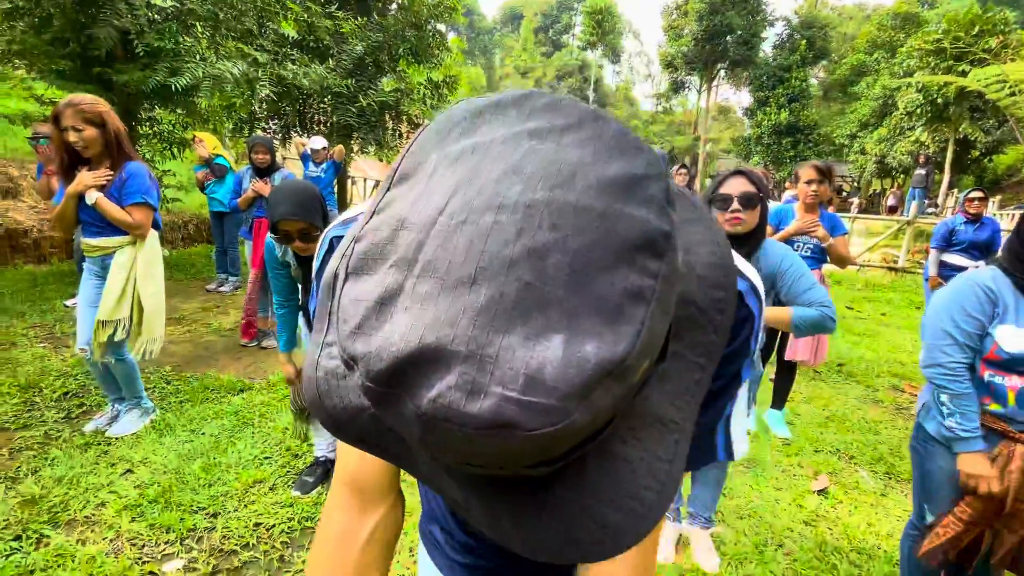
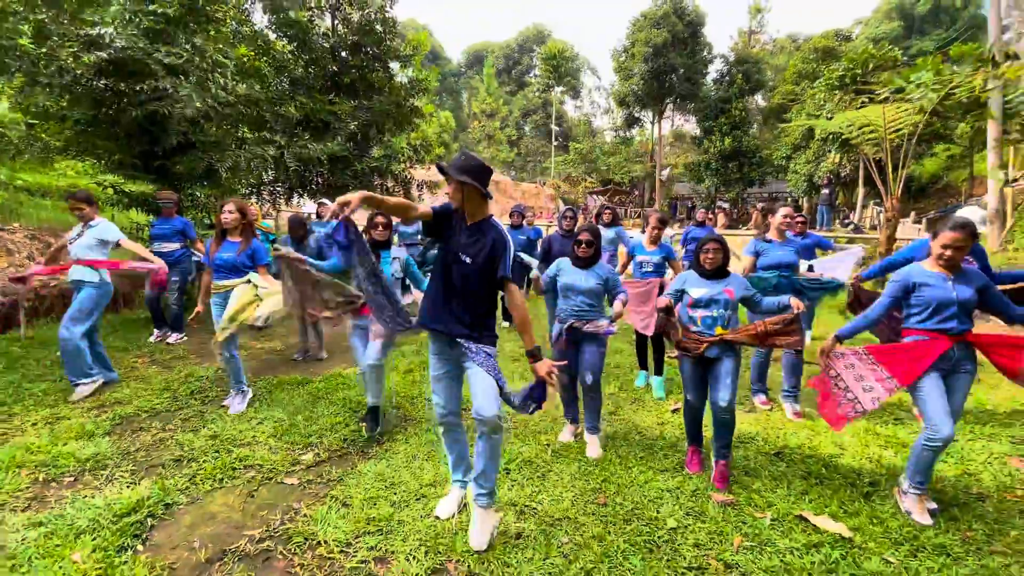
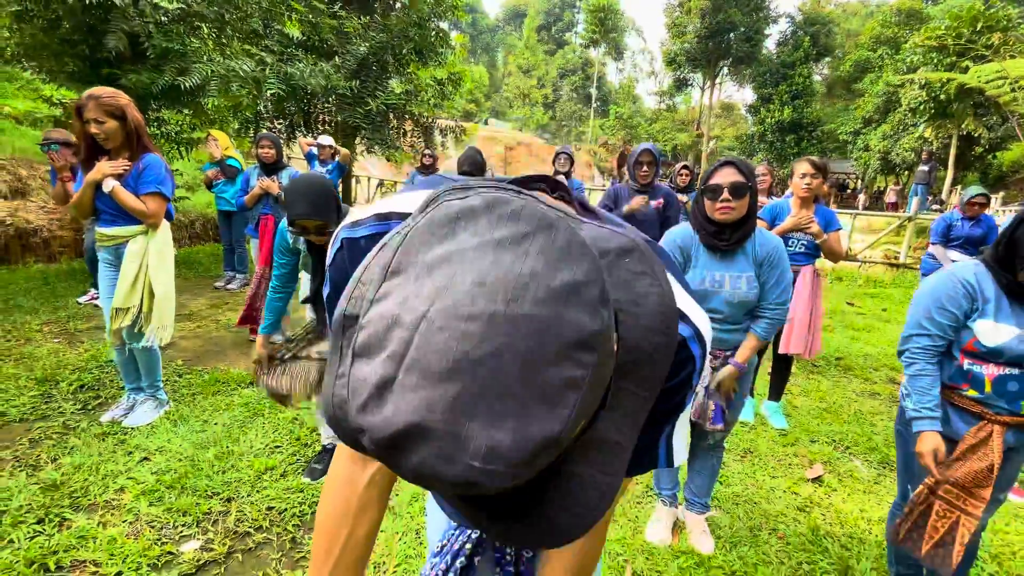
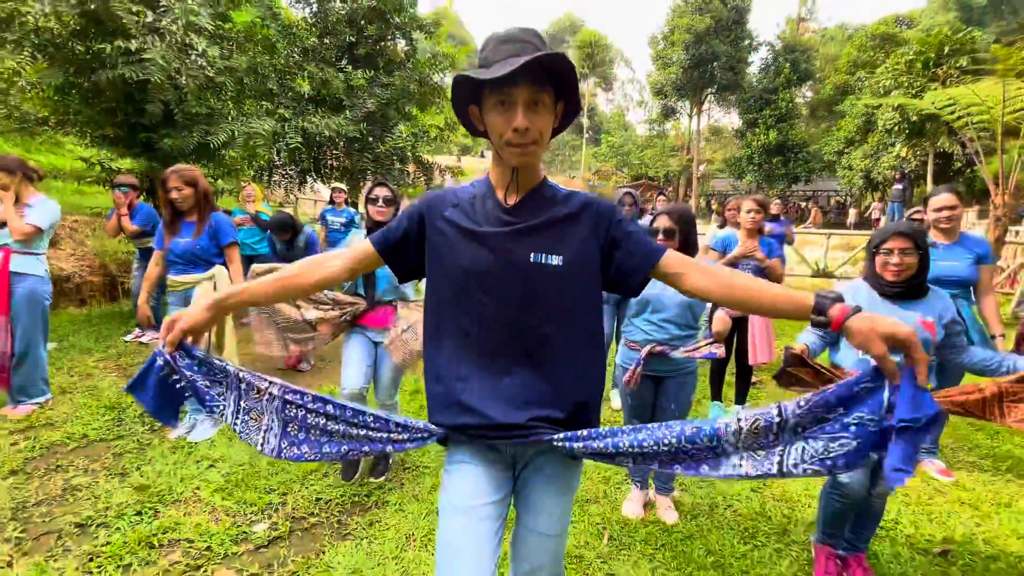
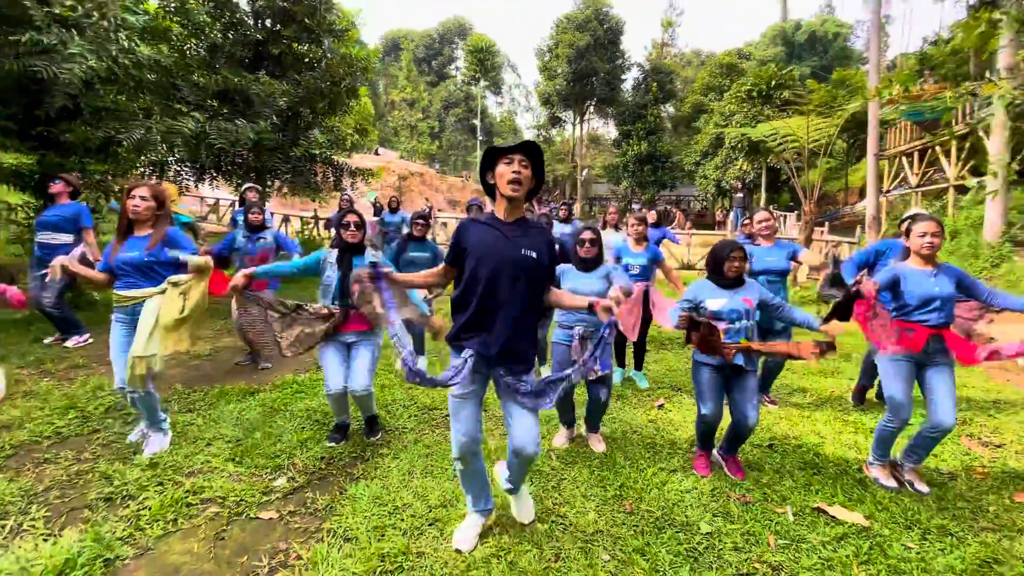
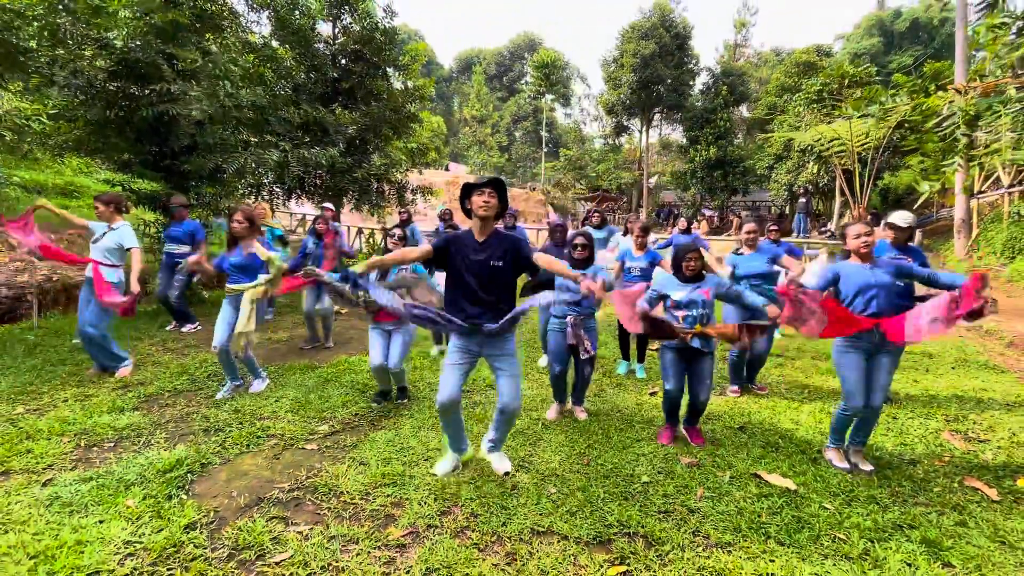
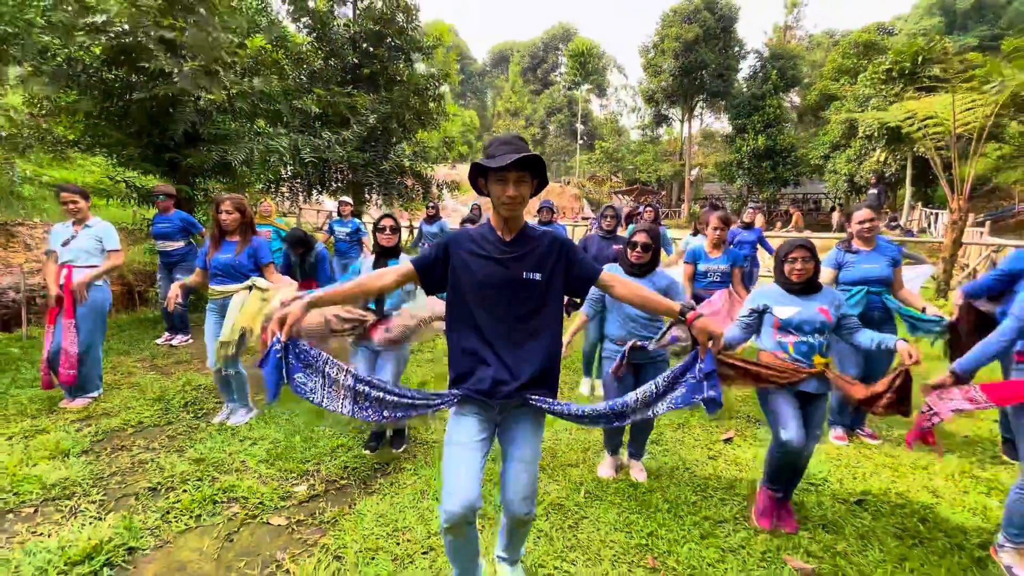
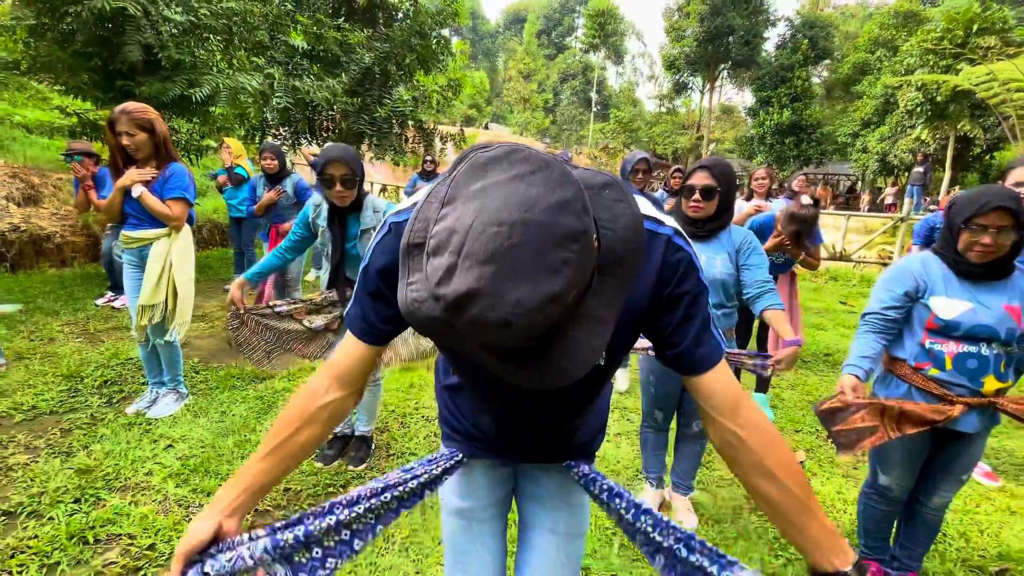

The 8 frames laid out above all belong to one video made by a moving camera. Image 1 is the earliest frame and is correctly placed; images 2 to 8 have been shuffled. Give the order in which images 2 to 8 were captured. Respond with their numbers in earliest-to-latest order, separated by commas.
3, 8, 4, 7, 2, 6, 5
